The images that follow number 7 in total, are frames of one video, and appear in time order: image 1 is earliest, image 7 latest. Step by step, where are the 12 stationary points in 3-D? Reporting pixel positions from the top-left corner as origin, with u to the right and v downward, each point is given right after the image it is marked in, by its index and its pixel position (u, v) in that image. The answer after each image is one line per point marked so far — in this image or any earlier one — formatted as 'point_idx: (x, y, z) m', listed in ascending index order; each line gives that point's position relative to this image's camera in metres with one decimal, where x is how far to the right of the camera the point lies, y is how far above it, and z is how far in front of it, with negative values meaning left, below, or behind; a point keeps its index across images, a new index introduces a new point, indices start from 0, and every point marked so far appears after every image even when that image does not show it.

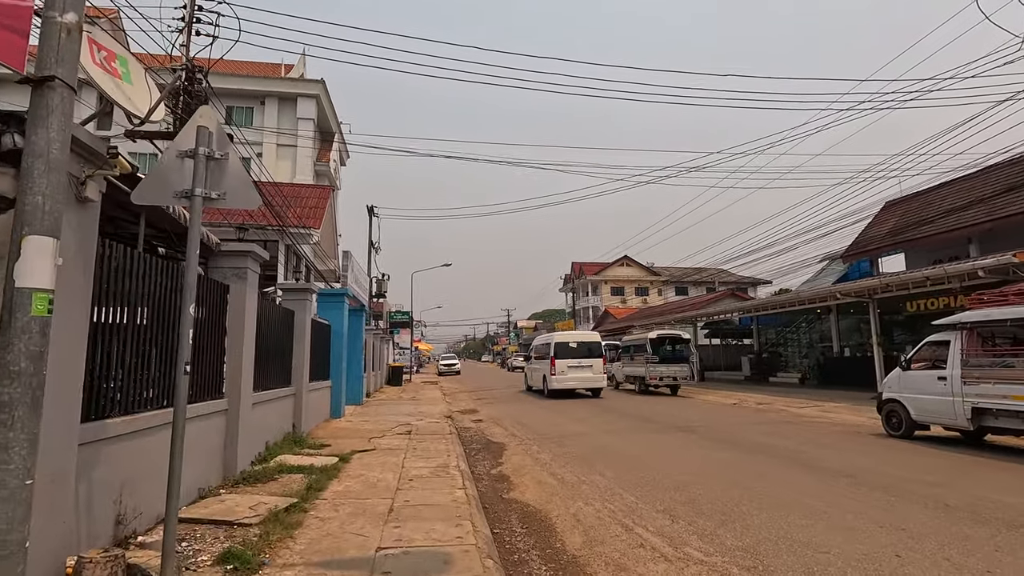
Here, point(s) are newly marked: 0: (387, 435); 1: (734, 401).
0: (-2.7, -3.1, +11.3) m
1: (+8.1, -4.1, +19.6) m
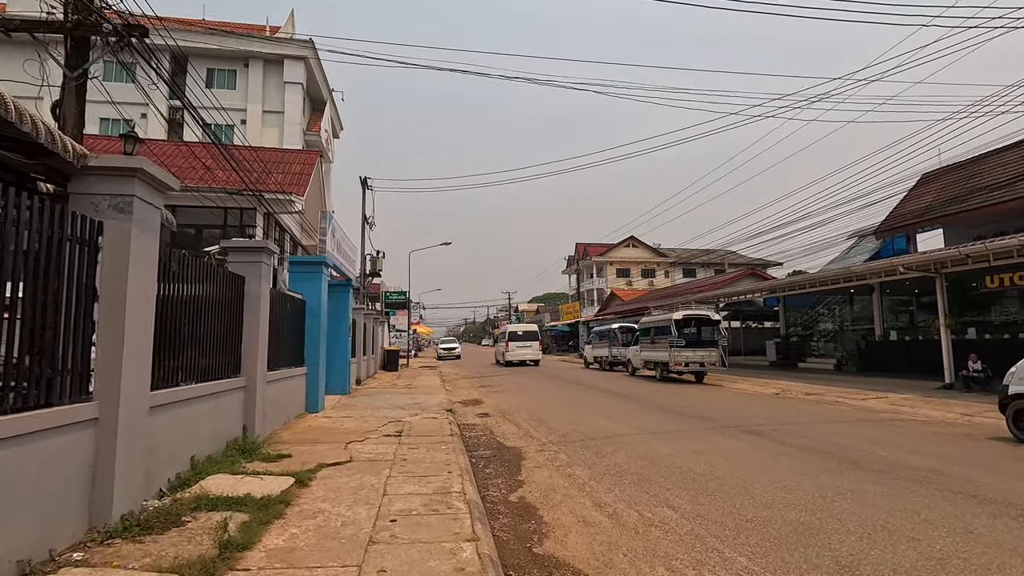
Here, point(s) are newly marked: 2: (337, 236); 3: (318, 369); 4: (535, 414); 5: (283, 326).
0: (-2.4, -2.5, +8.9) m
1: (+8.4, -3.3, +17.2) m
2: (-4.5, +1.3, +13.9) m
3: (-4.4, -1.9, +12.2) m
4: (+0.6, -2.9, +12.4) m
5: (-4.4, -0.7, +10.1) m
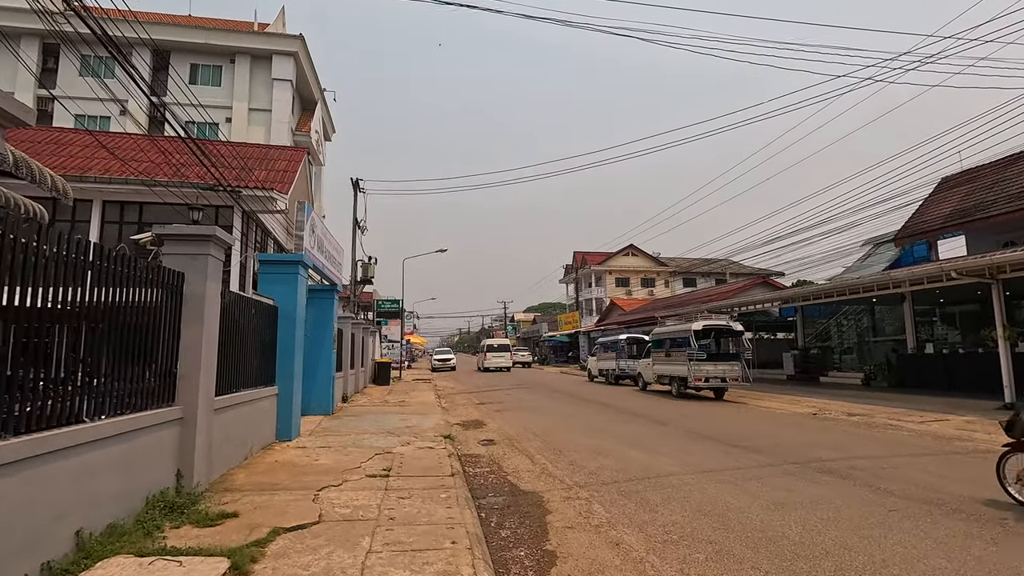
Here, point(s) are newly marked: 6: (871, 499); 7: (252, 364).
0: (-2.1, -2.5, +7.0) m
1: (+8.6, -3.5, +15.3) m
2: (-4.3, +1.2, +12.1) m
3: (-4.2, -2.0, +10.3) m
4: (+0.7, -3.0, +10.5) m
5: (-4.2, -0.8, +8.2) m
6: (+4.2, -2.4, +6.3) m
7: (-4.2, -1.2, +8.6) m
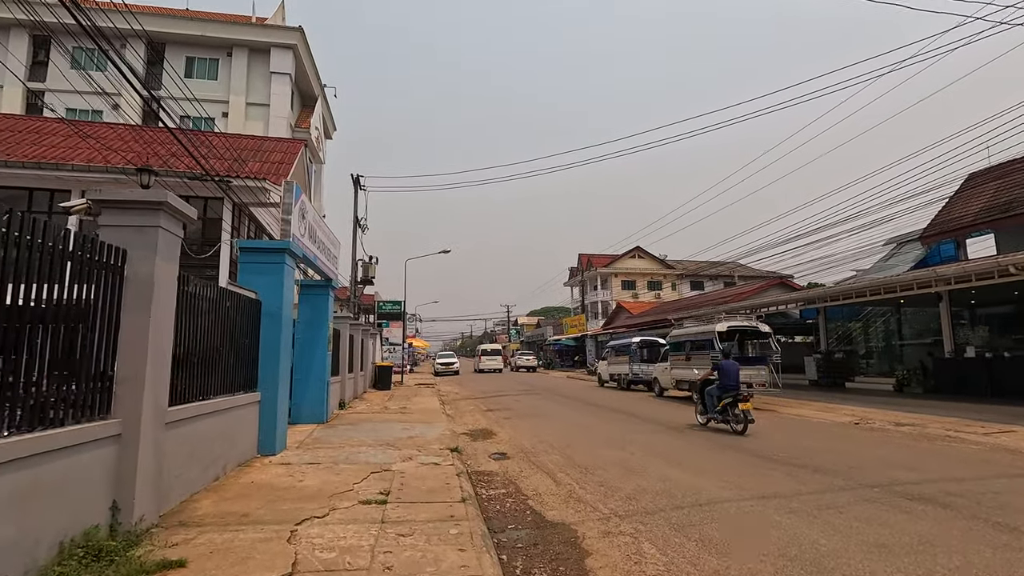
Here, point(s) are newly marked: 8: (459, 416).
0: (-1.9, -2.3, +5.7) m
1: (+8.9, -3.4, +14.0) m
2: (-4.0, +1.3, +10.8) m
3: (-3.9, -1.8, +9.0) m
4: (+1.0, -2.9, +9.2) m
5: (-3.9, -0.6, +6.9) m
6: (+4.5, -2.3, +4.9) m
7: (-4.0, -1.1, +7.3) m
8: (-1.6, -3.8, +15.9) m
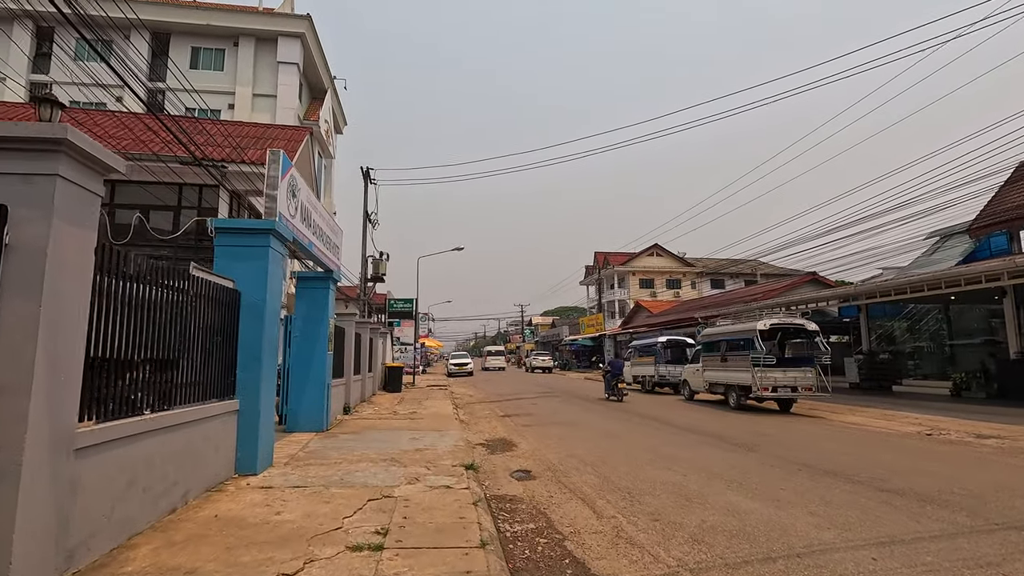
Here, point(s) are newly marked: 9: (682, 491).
0: (-1.6, -2.2, +4.2) m
1: (+9.4, -3.2, +12.3) m
2: (-3.6, +1.5, +9.4) m
3: (-3.5, -1.7, +7.6) m
4: (+1.4, -2.7, +7.7) m
5: (-3.6, -0.4, +5.5) m
6: (+4.7, -2.1, +3.4) m
7: (-3.6, -0.9, +5.9) m
8: (-1.0, -3.6, +14.5) m
9: (+2.2, -2.6, +6.9) m
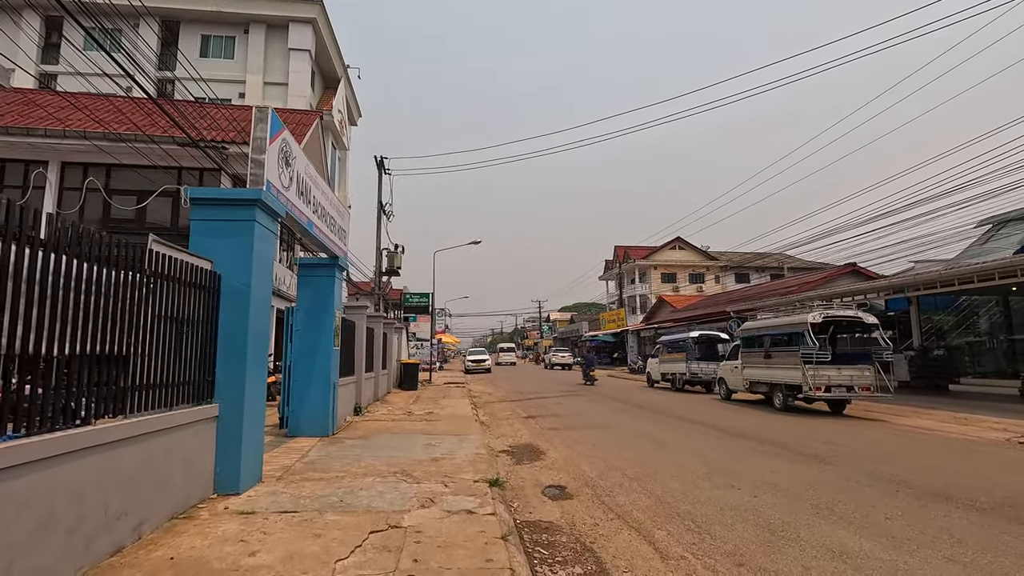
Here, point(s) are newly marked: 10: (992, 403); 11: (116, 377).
0: (-1.3, -2.0, +3.0) m
1: (+9.9, -2.9, +10.7) m
2: (-3.2, +1.7, +8.2) m
3: (-3.1, -1.5, +6.4) m
4: (+1.8, -2.5, +6.3) m
5: (-3.3, -0.2, +4.3) m
6: (+5.0, -1.9, +1.9) m
7: (-3.3, -0.7, +4.7) m
8: (-0.4, -3.4, +13.2) m
9: (+2.6, -2.3, +5.5) m
10: (+14.3, -3.4, +15.9) m
11: (-3.3, -0.7, +4.5) m
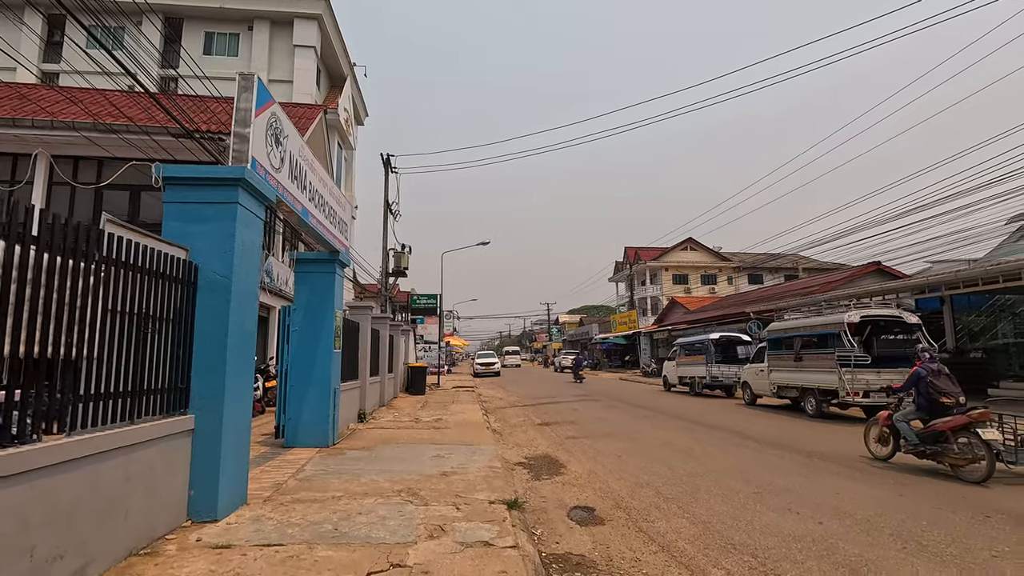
0: (-1.1, -1.9, +2.1) m
1: (+10.2, -2.9, +9.7) m
2: (-2.9, +1.8, +7.4) m
3: (-2.9, -1.4, +5.6) m
4: (+2.0, -2.4, +5.4) m
5: (-3.1, -0.2, +3.5) m
6: (+5.2, -1.8, +0.9) m
7: (-3.1, -0.6, +3.9) m
8: (-0.1, -3.3, +12.3) m
9: (+2.8, -2.2, +4.6) m
10: (+14.6, -3.4, +14.8) m
11: (-3.1, -0.7, +3.6) m
